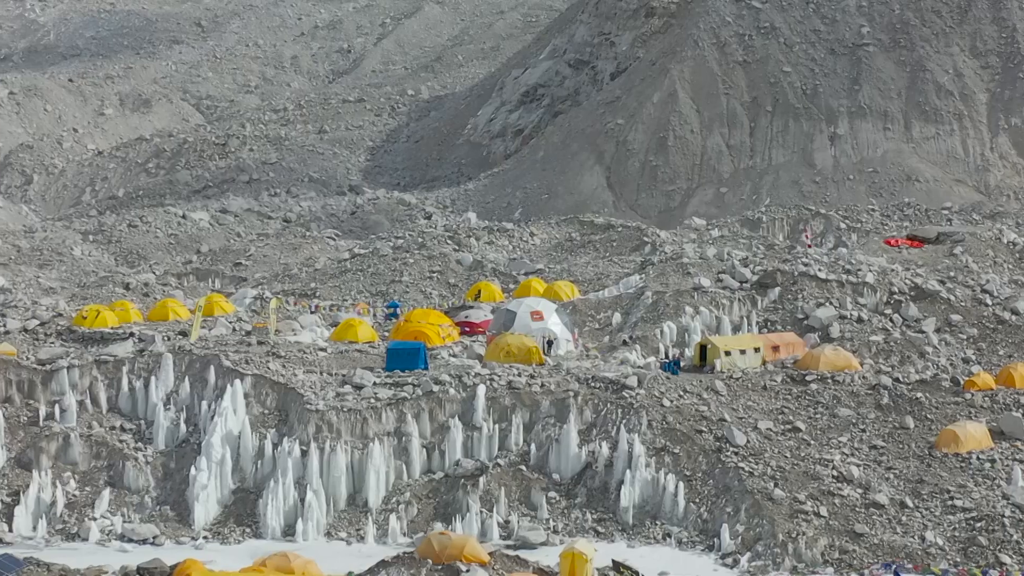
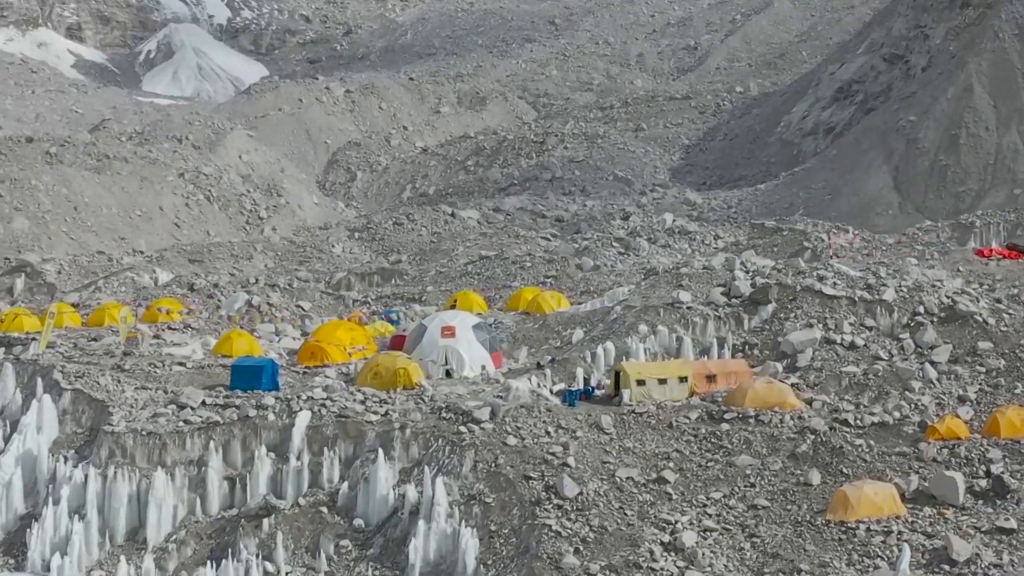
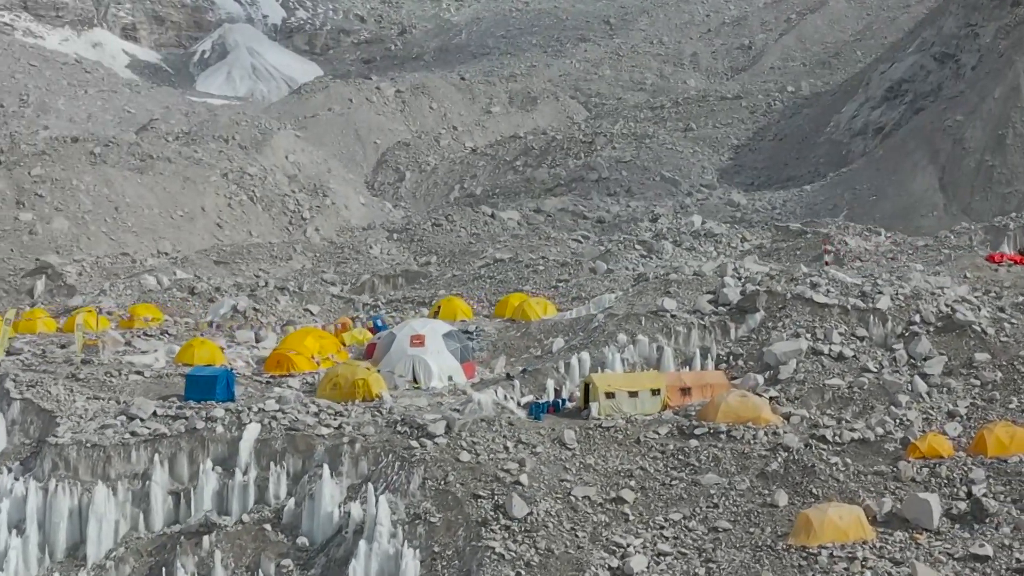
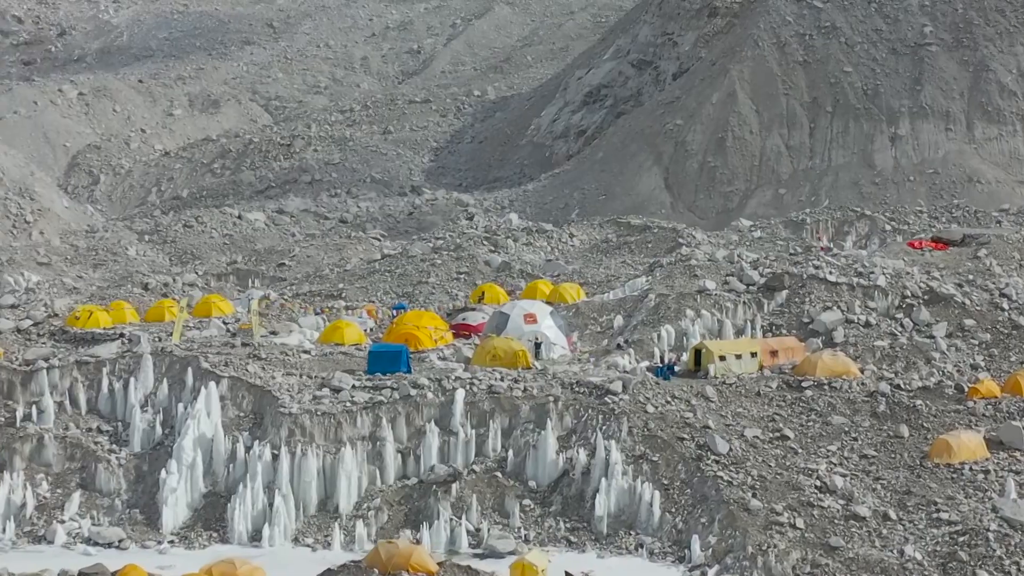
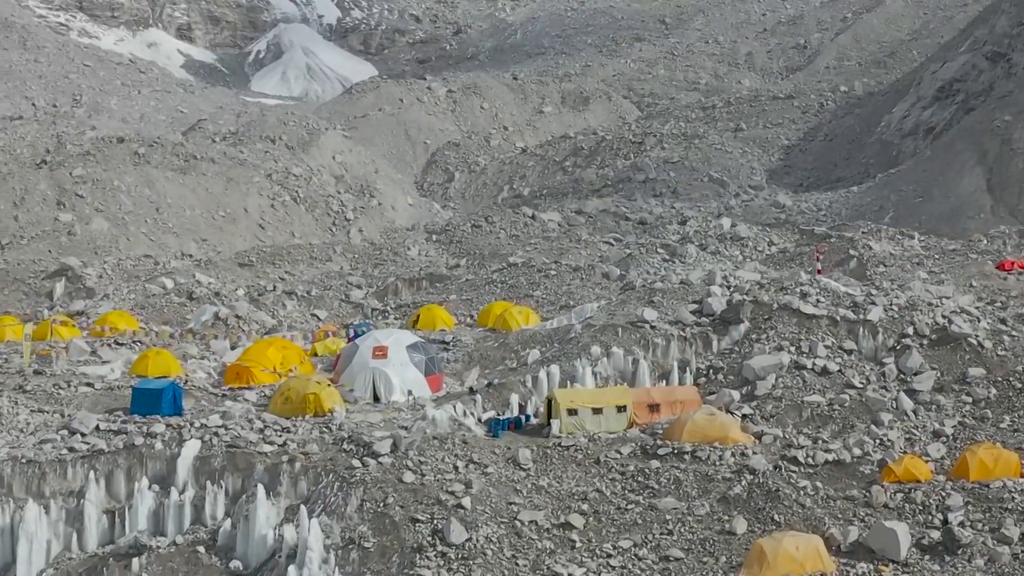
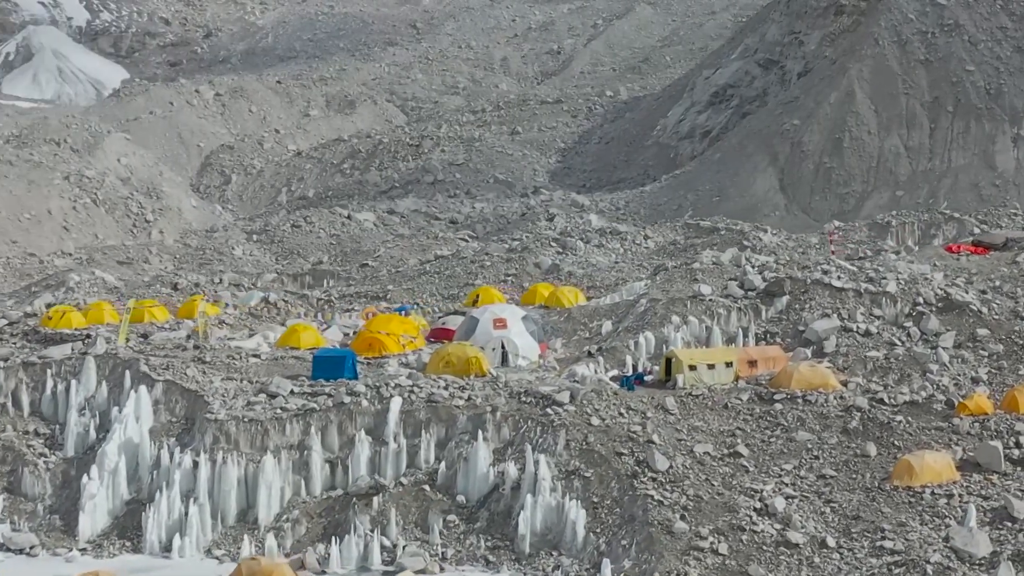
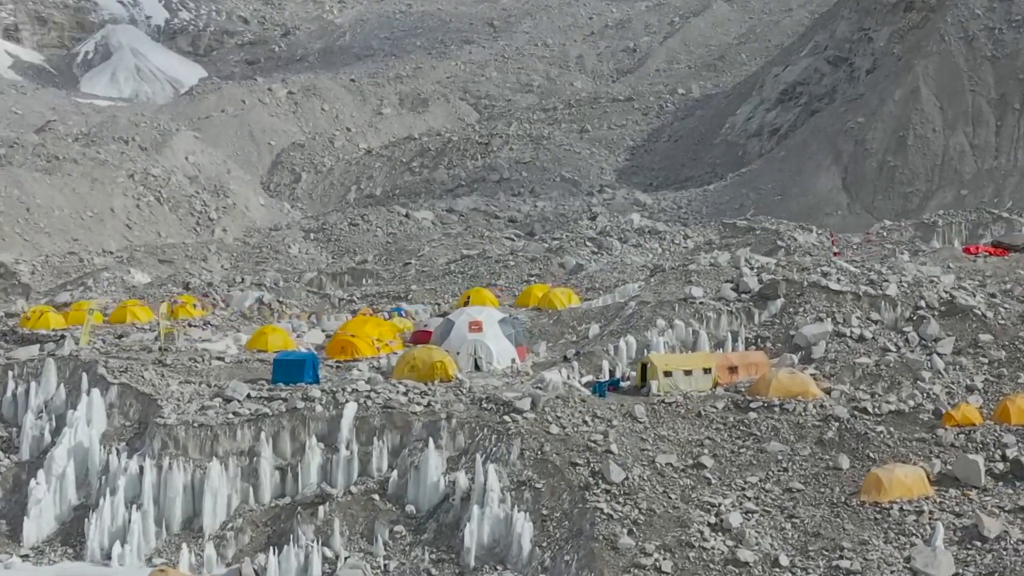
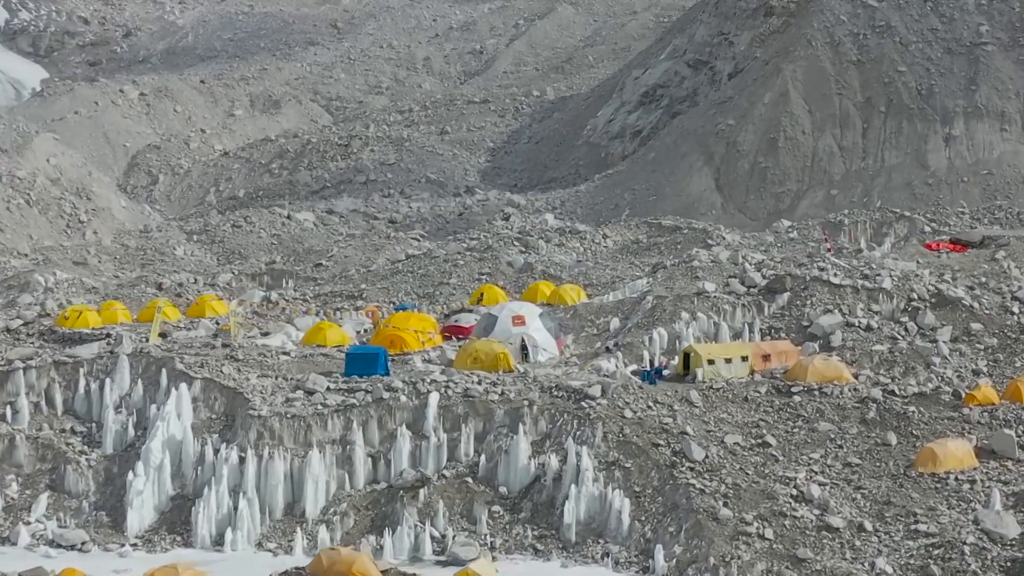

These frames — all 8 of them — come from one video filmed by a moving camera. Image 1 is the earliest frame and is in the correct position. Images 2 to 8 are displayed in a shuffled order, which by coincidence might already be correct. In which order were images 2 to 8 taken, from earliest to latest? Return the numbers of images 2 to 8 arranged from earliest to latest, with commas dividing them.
4, 8, 6, 7, 2, 3, 5
